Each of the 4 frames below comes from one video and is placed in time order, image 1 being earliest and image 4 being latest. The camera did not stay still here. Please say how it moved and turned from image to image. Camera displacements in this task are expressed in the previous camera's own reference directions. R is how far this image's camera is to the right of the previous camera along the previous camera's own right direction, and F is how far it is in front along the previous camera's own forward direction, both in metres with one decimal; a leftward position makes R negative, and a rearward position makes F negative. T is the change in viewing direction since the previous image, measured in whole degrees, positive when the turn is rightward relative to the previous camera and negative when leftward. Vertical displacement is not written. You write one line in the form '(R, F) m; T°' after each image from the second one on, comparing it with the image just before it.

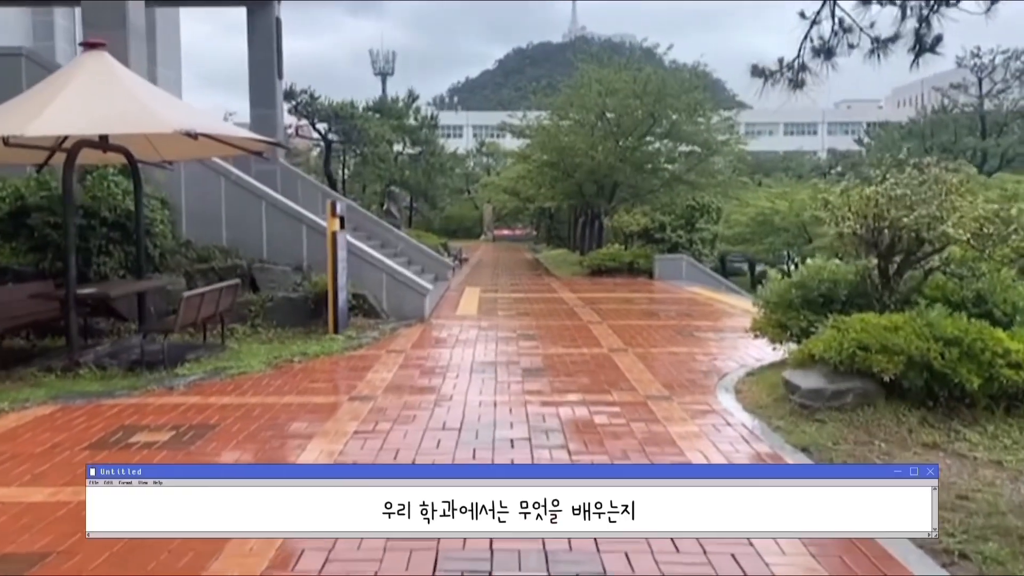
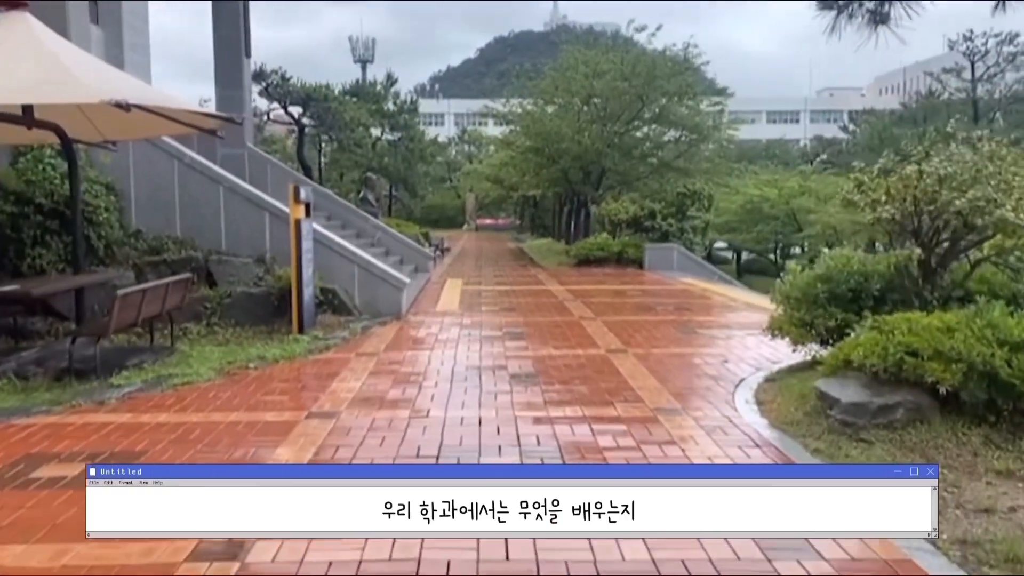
(0.0, +1.1) m; +1°
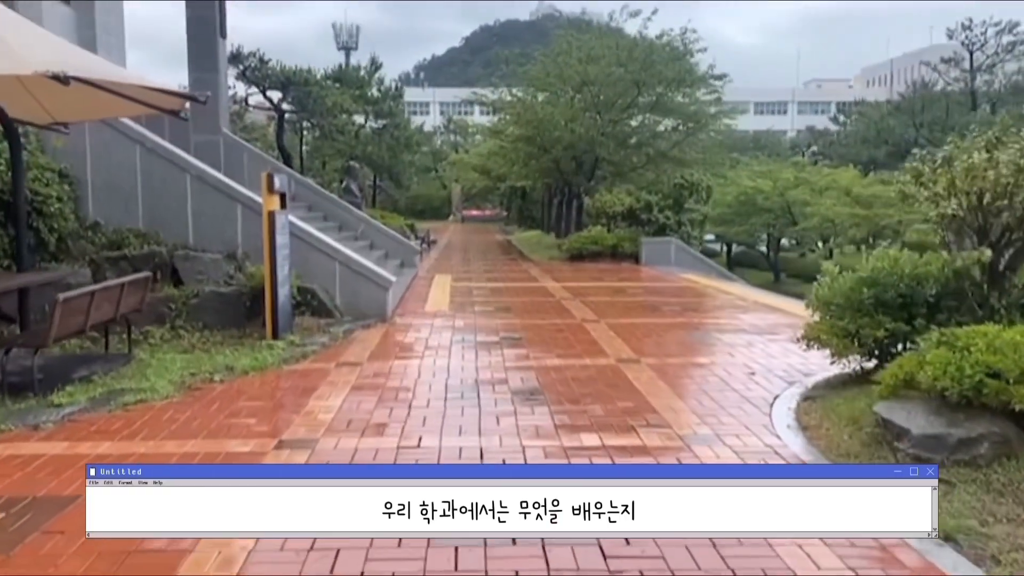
(-0.1, +0.9) m; +1°
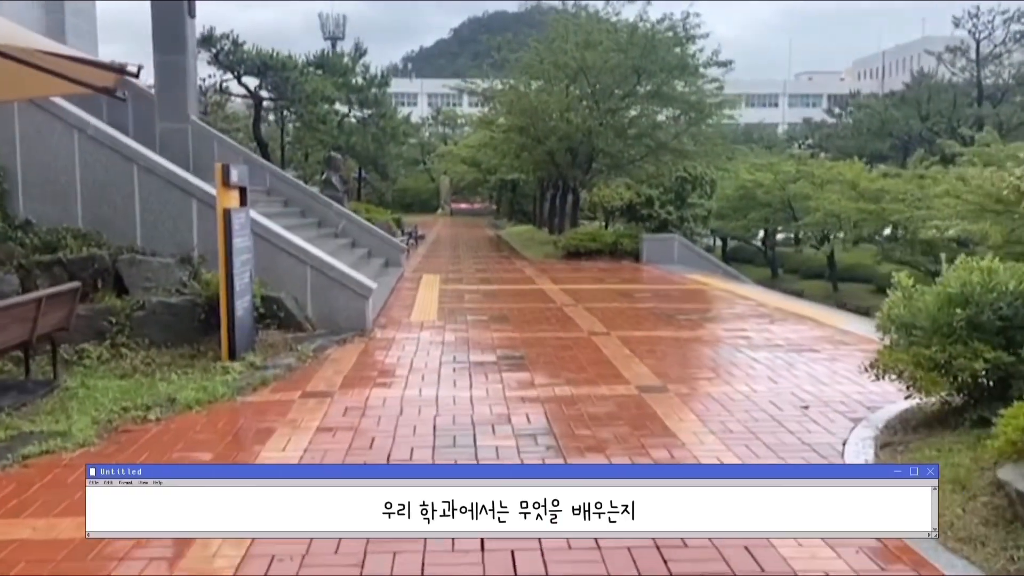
(-0.1, +1.3) m; +1°
